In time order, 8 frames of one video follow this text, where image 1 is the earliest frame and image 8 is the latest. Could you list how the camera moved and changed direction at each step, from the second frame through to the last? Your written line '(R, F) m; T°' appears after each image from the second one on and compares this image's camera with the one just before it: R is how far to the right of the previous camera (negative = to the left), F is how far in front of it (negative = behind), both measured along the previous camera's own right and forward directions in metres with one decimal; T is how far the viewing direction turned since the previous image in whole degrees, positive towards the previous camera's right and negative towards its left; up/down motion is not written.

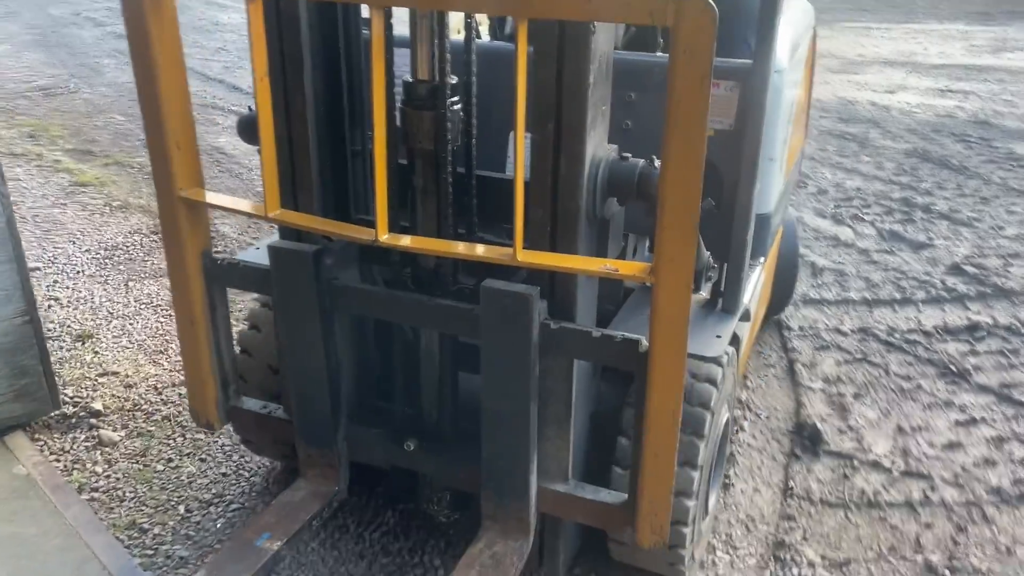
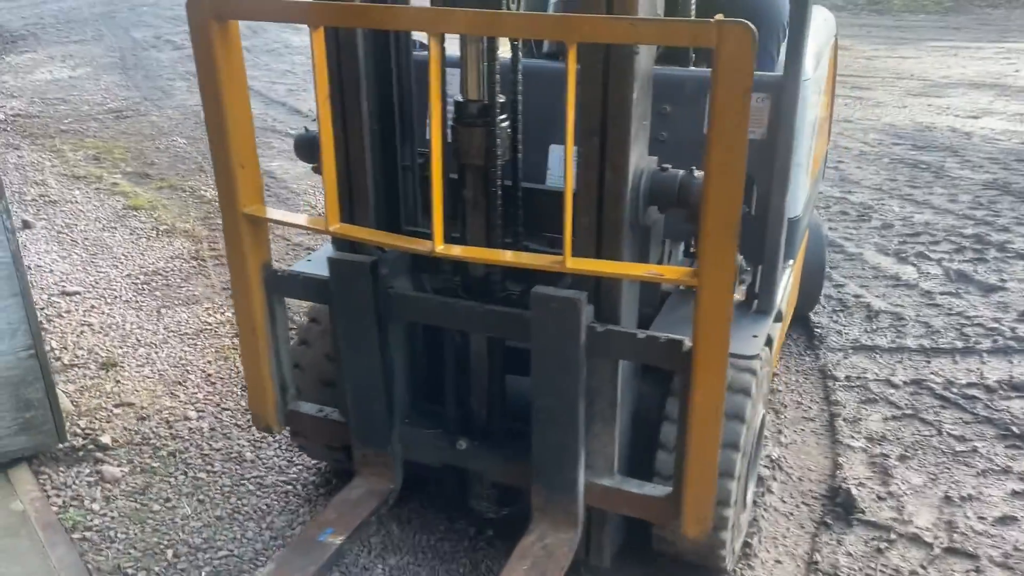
(+0.2, +0.2) m; -5°
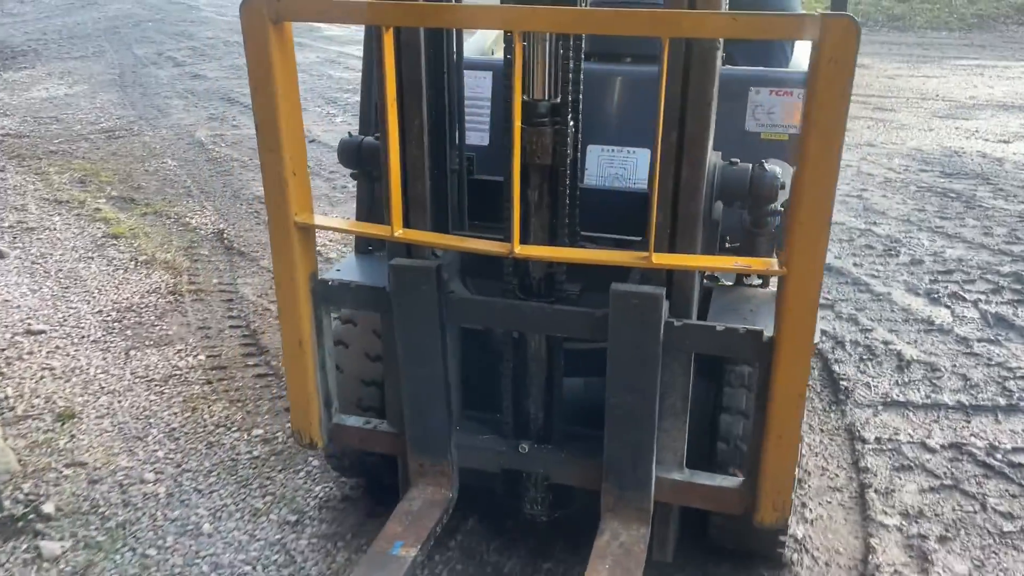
(+0.1, +0.3) m; -1°
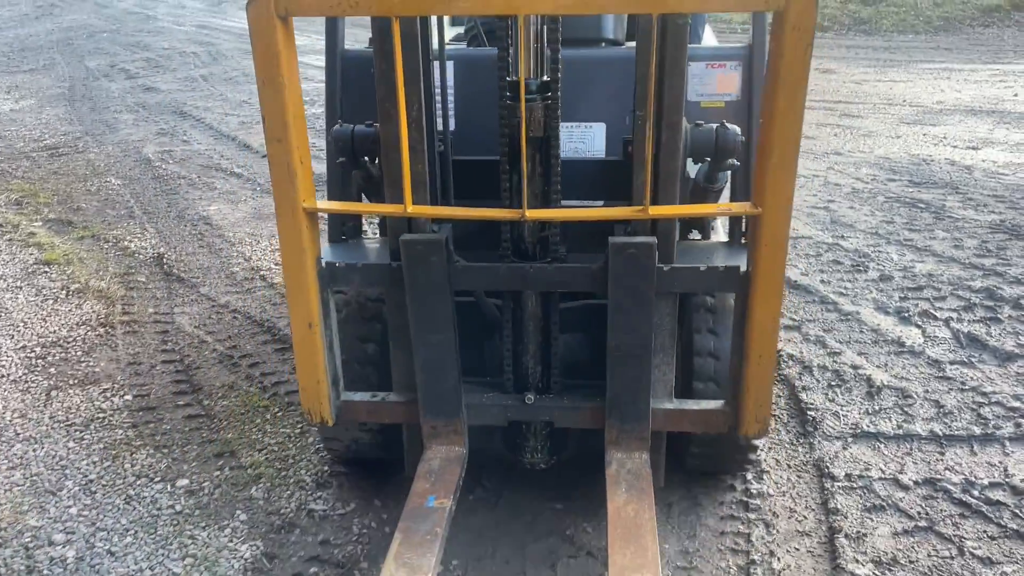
(+0.1, +0.2) m; +1°
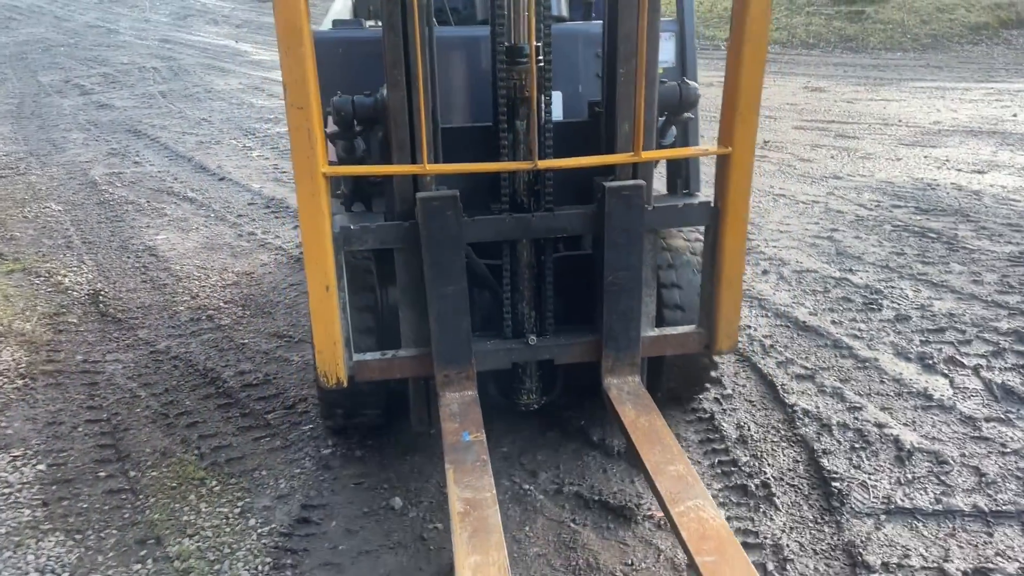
(0.0, +0.5) m; +2°
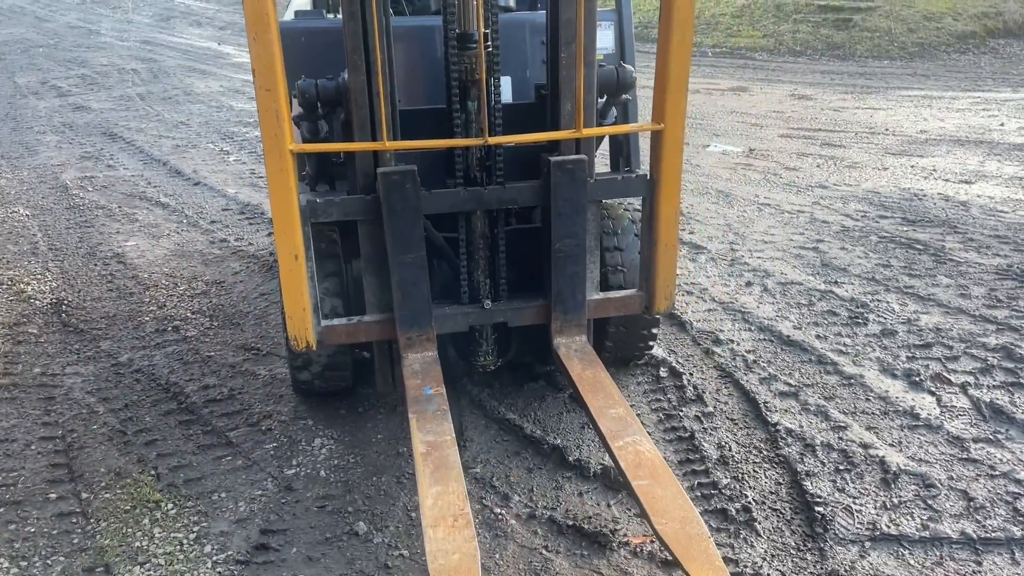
(+0.1, +0.1) m; +1°
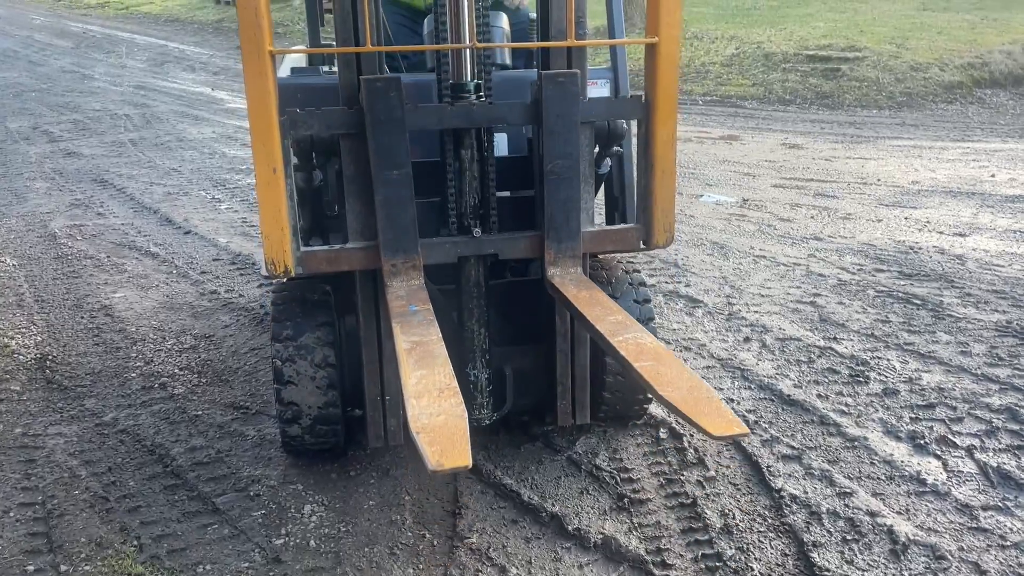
(0.0, +0.1) m; +1°
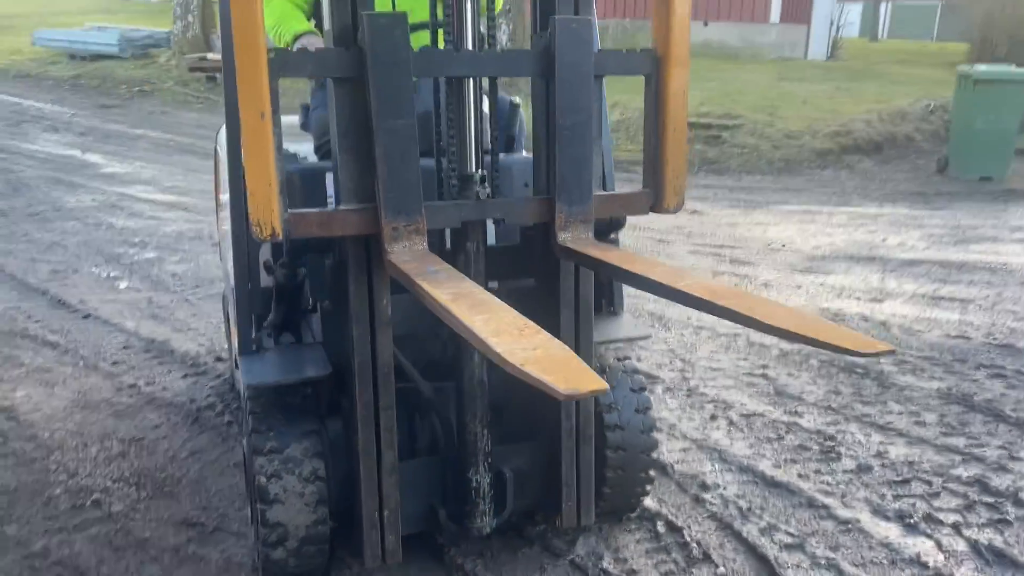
(-0.5, +0.2) m; +9°
